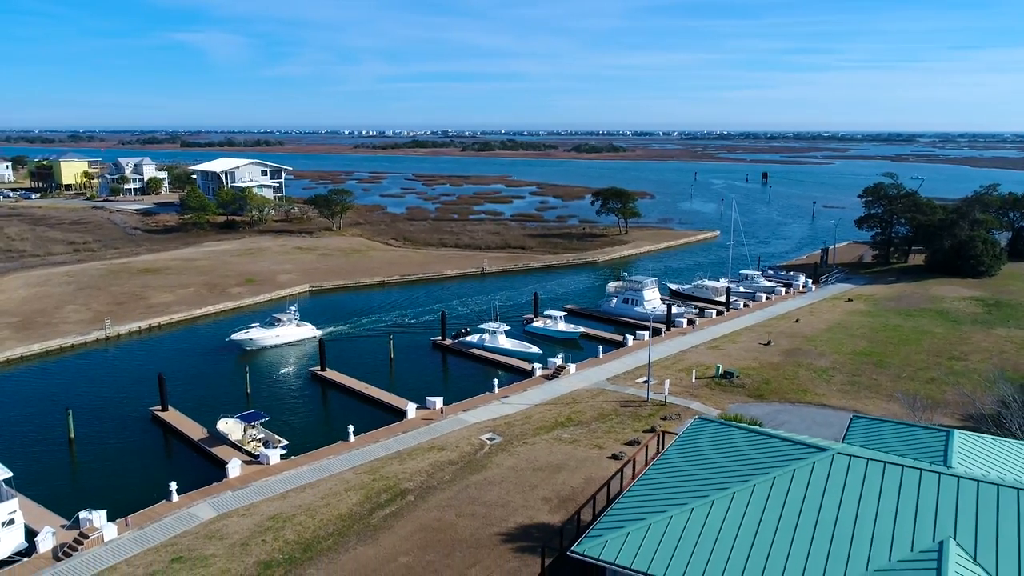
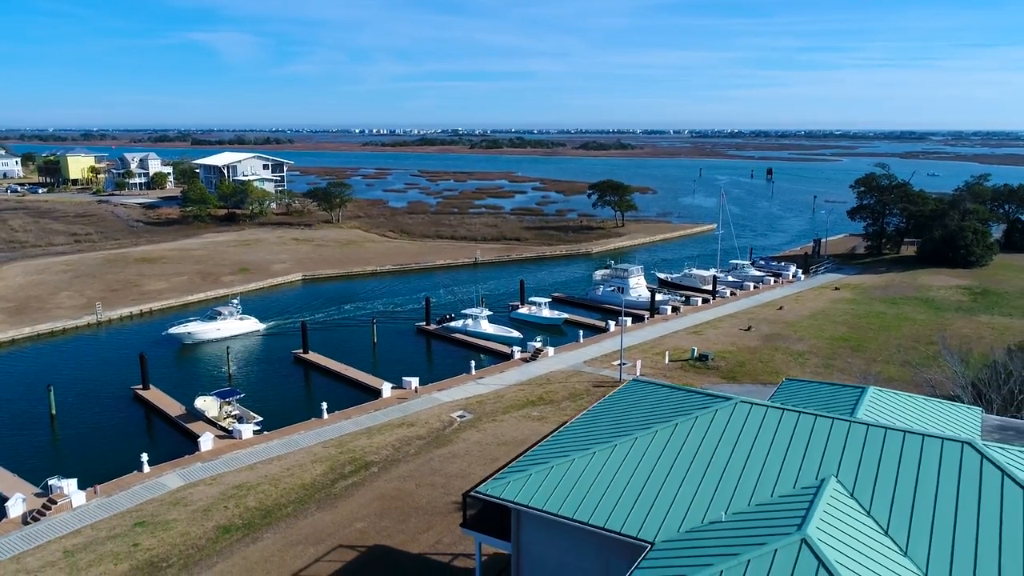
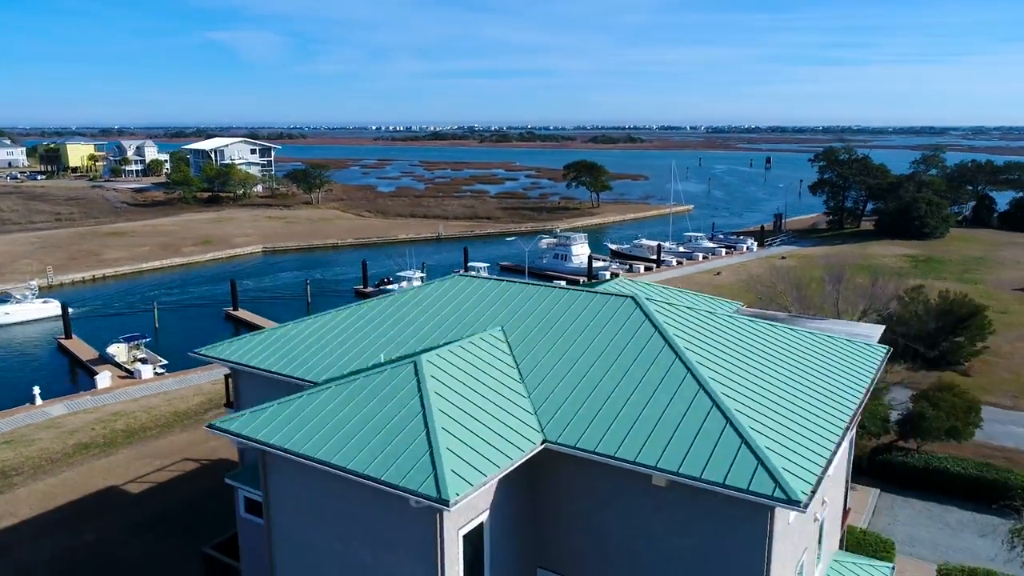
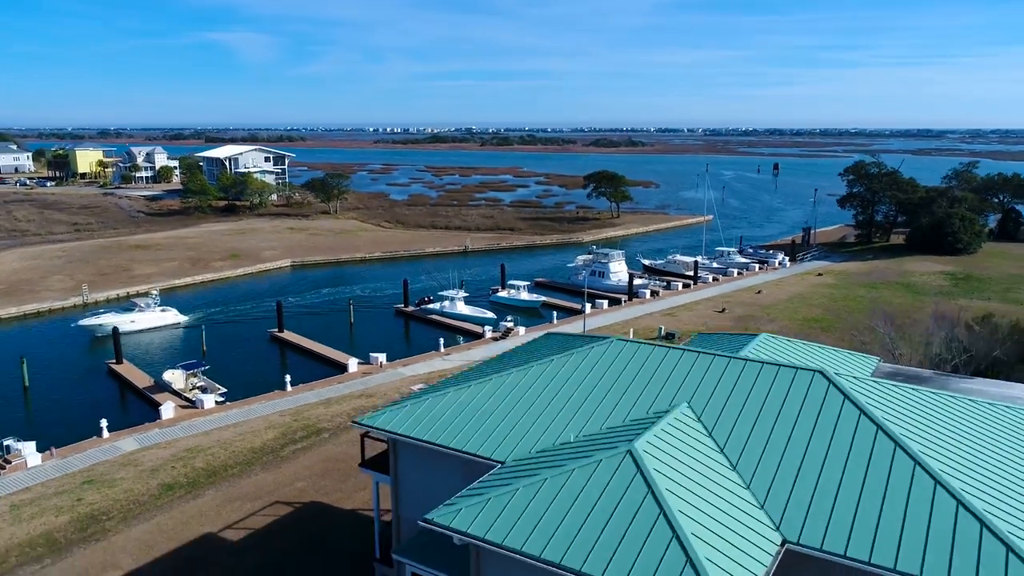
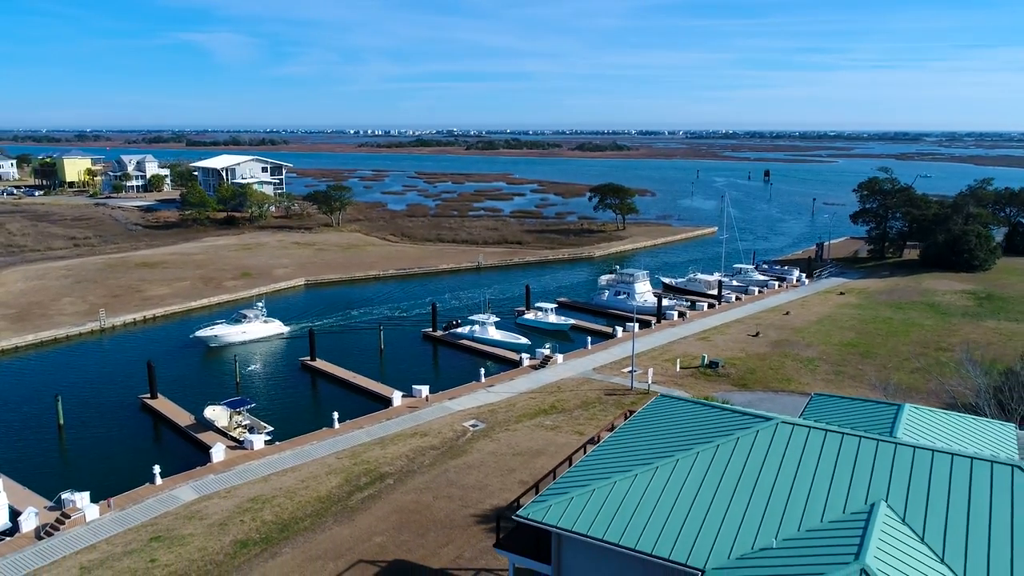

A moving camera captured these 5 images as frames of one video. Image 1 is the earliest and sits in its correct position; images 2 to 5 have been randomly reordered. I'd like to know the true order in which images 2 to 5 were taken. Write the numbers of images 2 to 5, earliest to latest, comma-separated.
5, 2, 4, 3
